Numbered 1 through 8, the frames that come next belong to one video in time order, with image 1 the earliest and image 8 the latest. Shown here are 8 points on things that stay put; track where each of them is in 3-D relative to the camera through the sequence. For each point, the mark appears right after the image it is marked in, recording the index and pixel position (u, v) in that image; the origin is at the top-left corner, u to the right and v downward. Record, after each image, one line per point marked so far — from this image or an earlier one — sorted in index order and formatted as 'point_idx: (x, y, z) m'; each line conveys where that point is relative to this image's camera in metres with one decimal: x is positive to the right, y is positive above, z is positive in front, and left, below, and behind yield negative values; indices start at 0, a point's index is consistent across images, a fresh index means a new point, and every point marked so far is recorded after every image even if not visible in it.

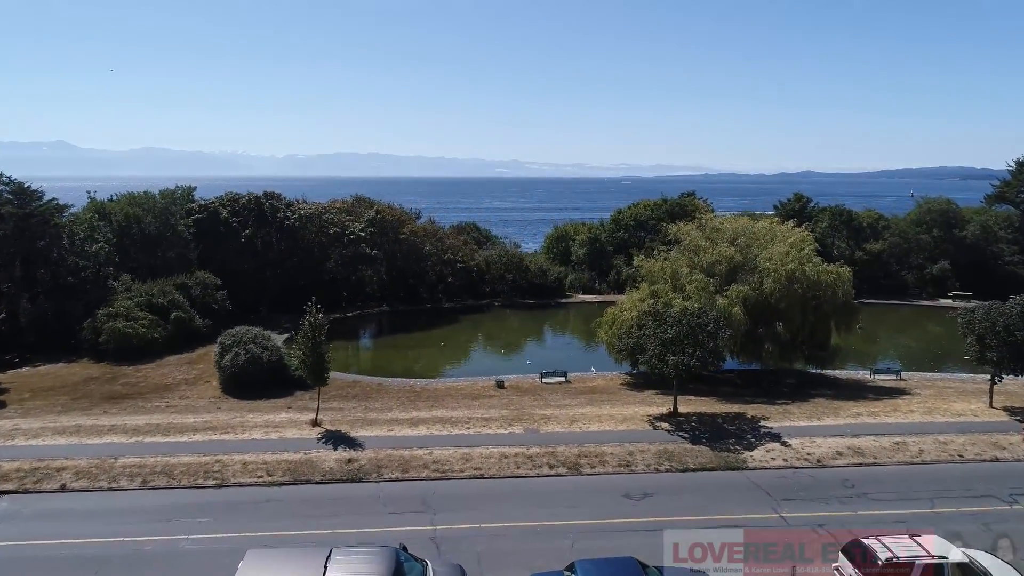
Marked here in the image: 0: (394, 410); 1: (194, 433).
0: (-3.3, -3.4, +19.2) m
1: (-7.4, -3.4, +16.2) m
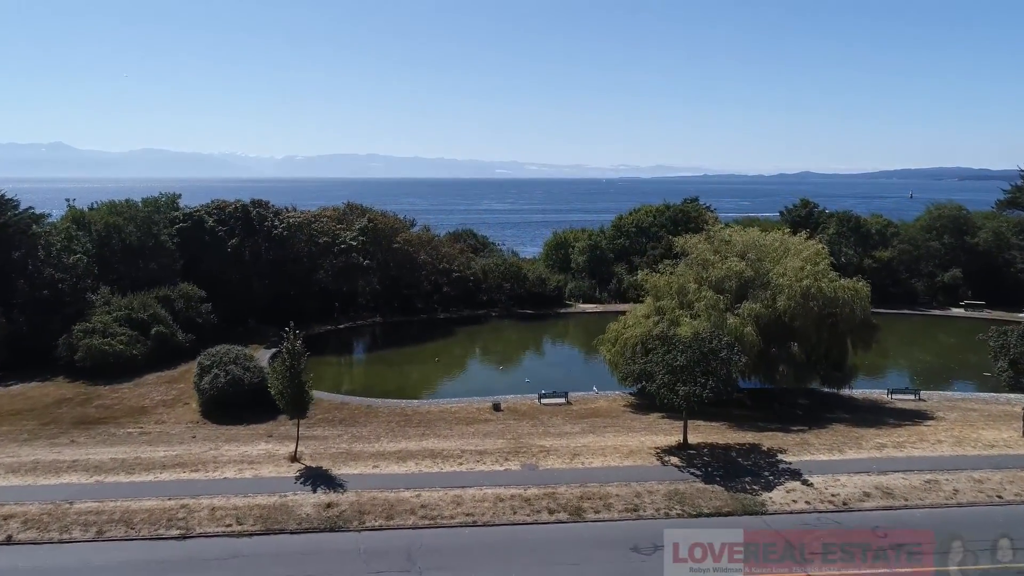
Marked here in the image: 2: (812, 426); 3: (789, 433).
0: (-3.3, -3.9, +17.9) m
1: (-7.5, -3.9, +14.8) m
2: (+8.3, -3.8, +19.4) m
3: (+7.2, -3.8, +18.2) m
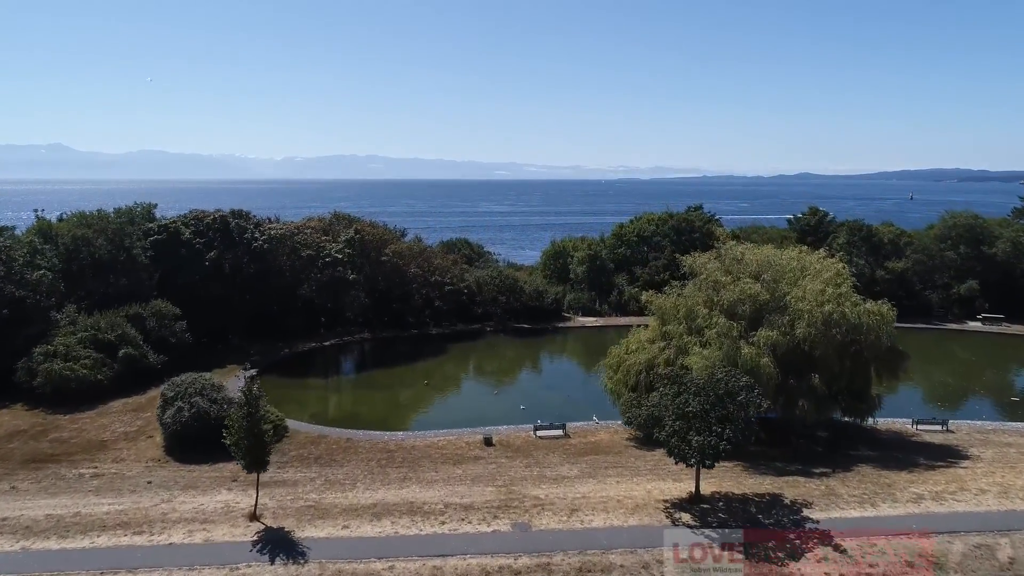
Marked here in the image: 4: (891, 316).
0: (-3.6, -4.6, +16.0) m
1: (-7.7, -4.5, +13.0) m
2: (+8.1, -4.5, +17.5) m
3: (+7.0, -4.5, +16.3) m
4: (+10.3, -0.8, +18.9) m
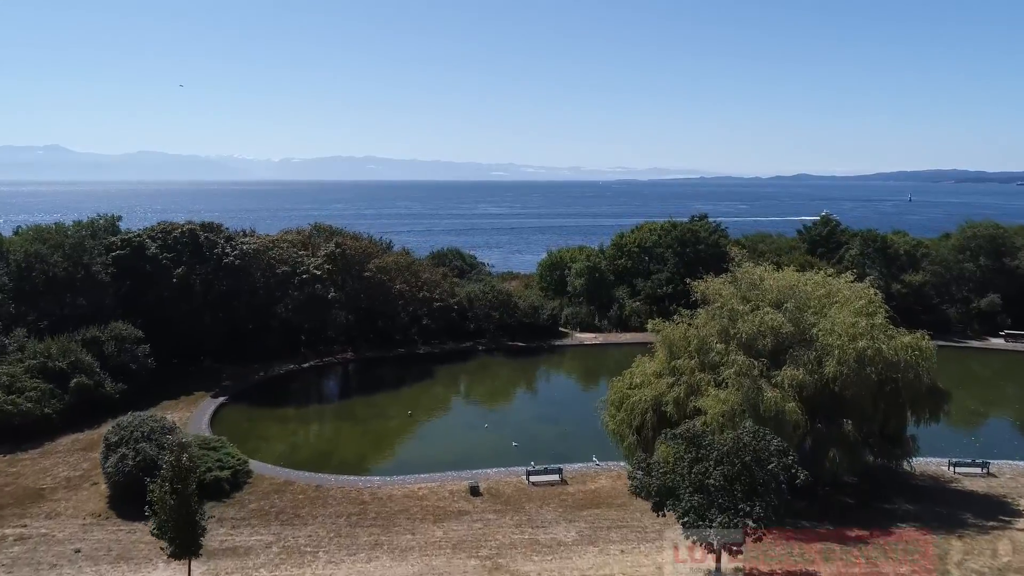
0: (-3.8, -5.3, +13.7) m
1: (-7.9, -5.3, +10.7) m
2: (+7.9, -5.2, +15.3) m
3: (+6.7, -5.2, +14.1) m
4: (+10.0, -1.5, +16.7) m
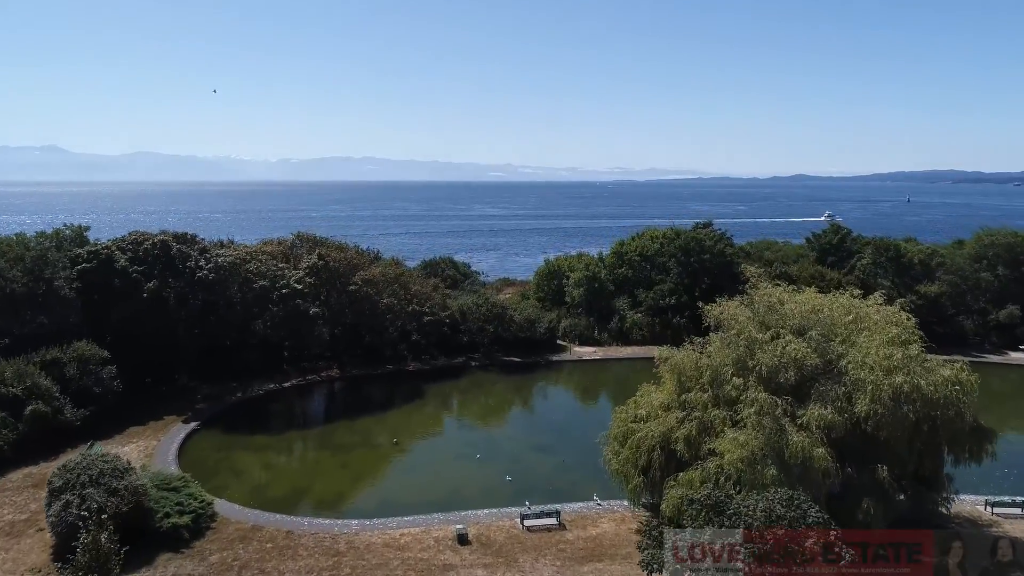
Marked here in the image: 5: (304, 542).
0: (-4.0, -5.9, +11.9) m
1: (-8.1, -5.8, +8.8) m
2: (+7.7, -5.8, +13.5) m
3: (+6.6, -5.8, +12.3) m
4: (+9.8, -2.1, +14.9) m
5: (-4.8, -5.8, +16.1) m
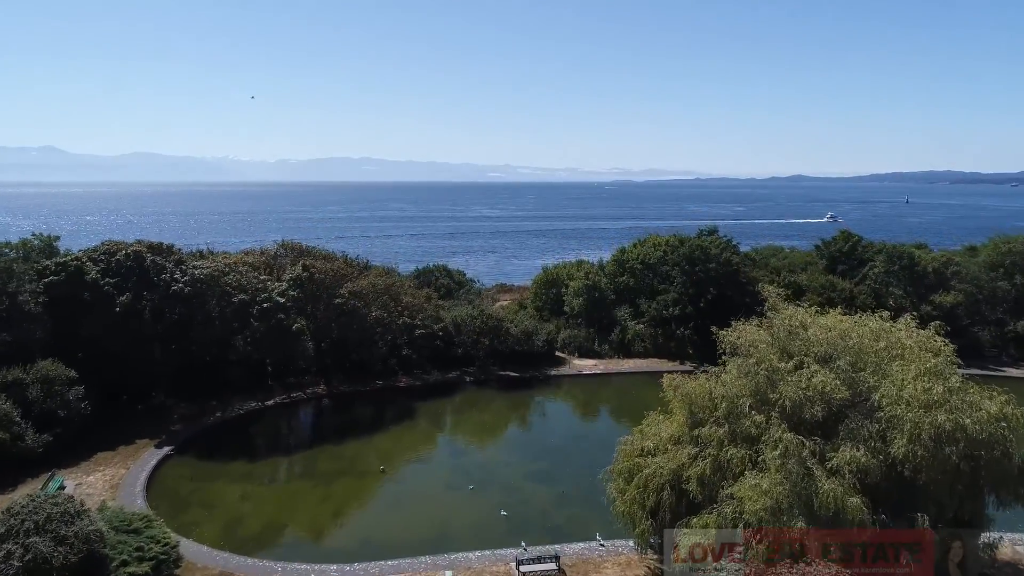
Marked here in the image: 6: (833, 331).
0: (-4.1, -6.4, +10.3) m
1: (-8.2, -6.3, +7.2) m
2: (+7.6, -6.3, +11.9) m
3: (+6.5, -6.2, +10.7) m
4: (+9.7, -2.6, +13.4) m
5: (-4.9, -6.3, +14.5) m
6: (+6.7, -0.8, +14.6) m
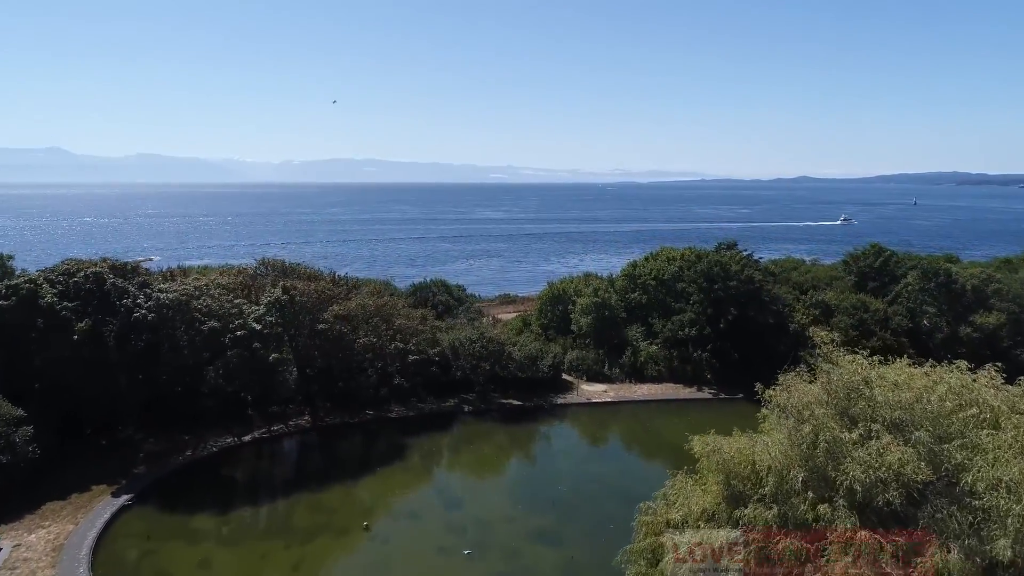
0: (-4.1, -7.2, +7.7) m
1: (-8.2, -7.1, +4.7) m
2: (+7.6, -7.1, +9.3) m
3: (+6.5, -7.1, +8.1) m
4: (+9.7, -3.4, +10.7) m
5: (-4.9, -7.1, +11.9) m
6: (+6.7, -1.7, +11.9) m
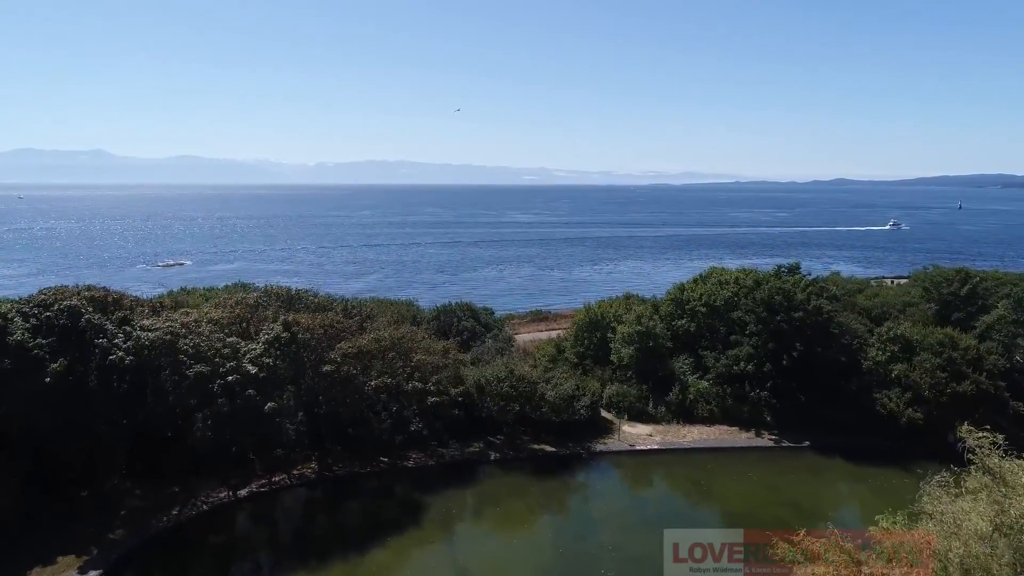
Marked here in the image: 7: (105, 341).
0: (-3.8, -8.2, +4.6) m
1: (-8.1, -8.1, +1.7) m
2: (+7.9, -8.2, +5.6) m
3: (+6.7, -8.2, +4.4) m
4: (+10.1, -4.6, +6.9) m
5: (-4.5, -8.2, +8.8) m
6: (+7.2, -2.8, +8.3) m
7: (-11.6, -1.5, +20.0) m
